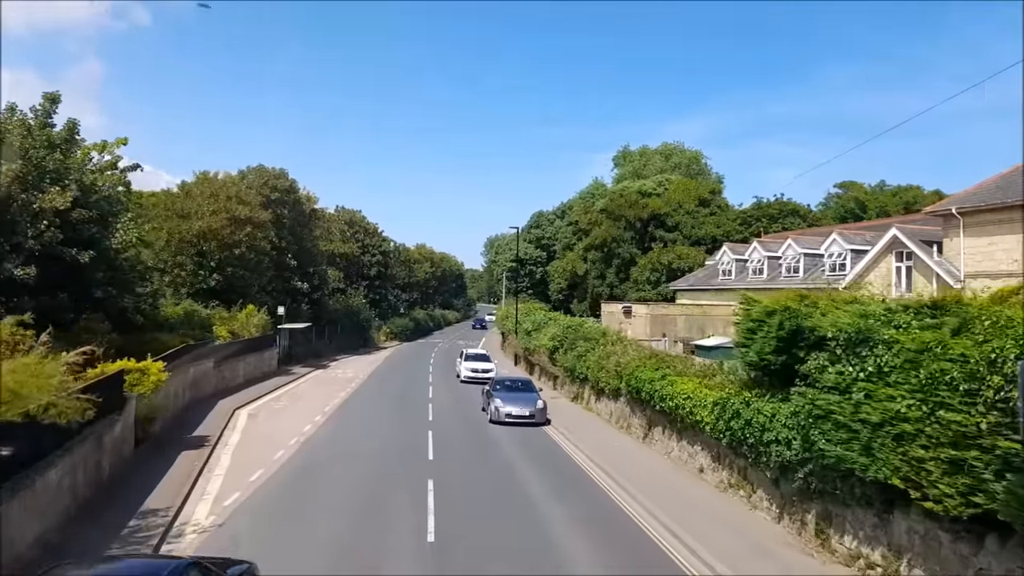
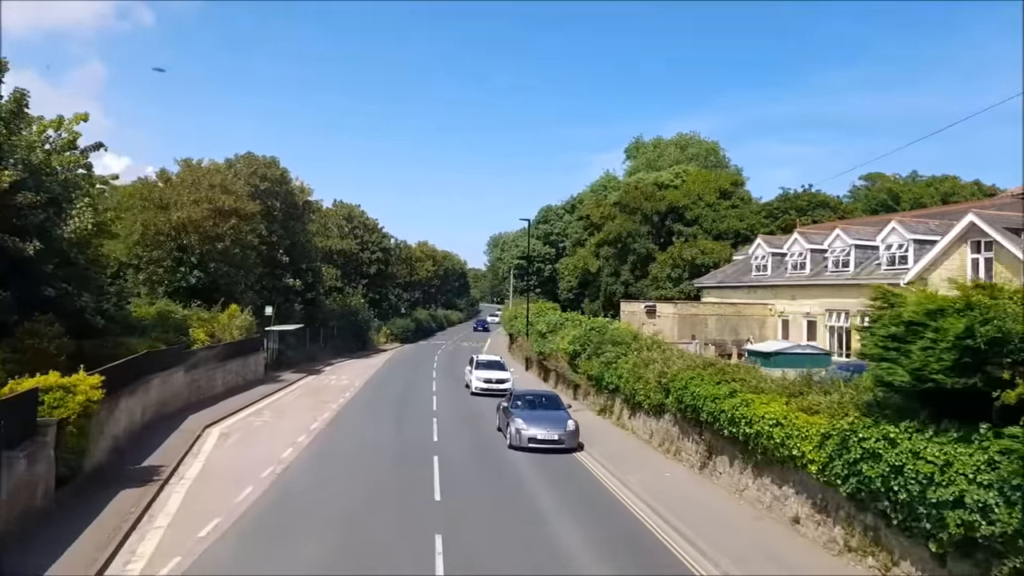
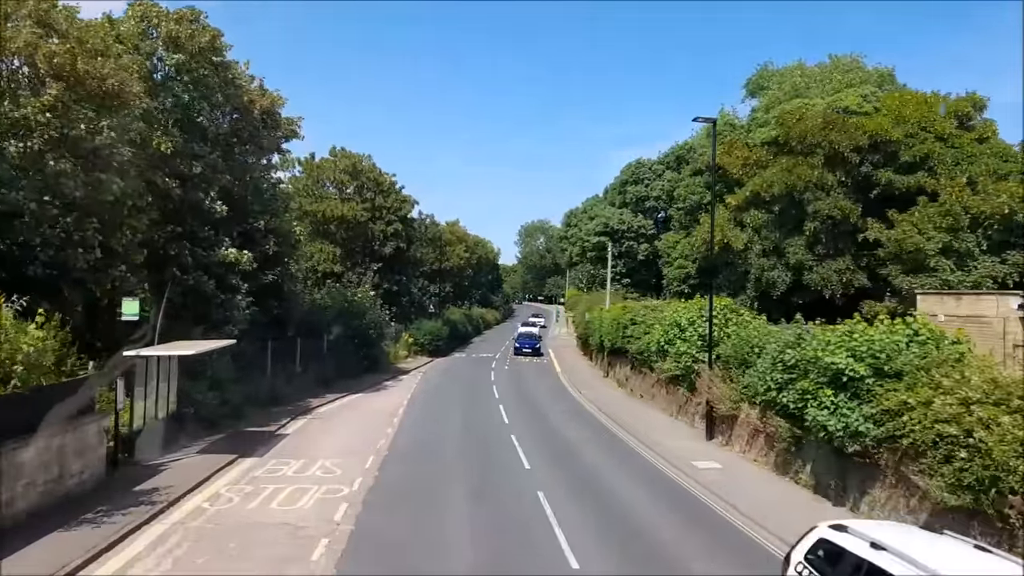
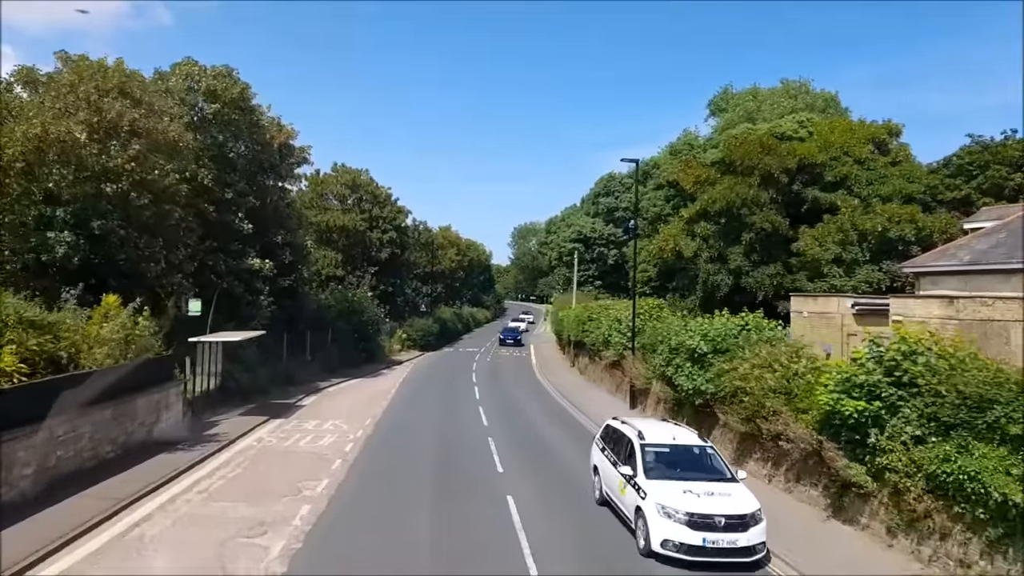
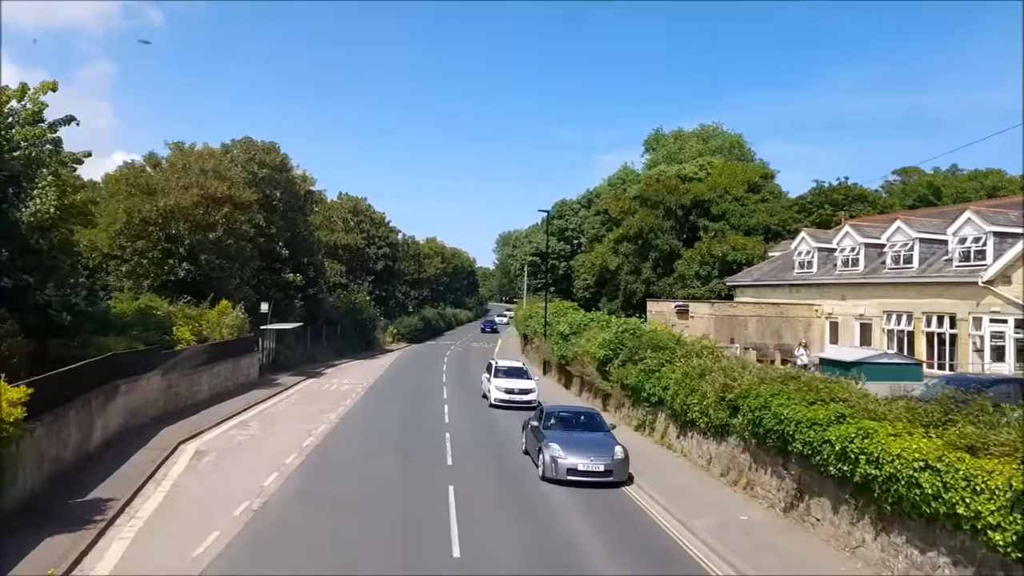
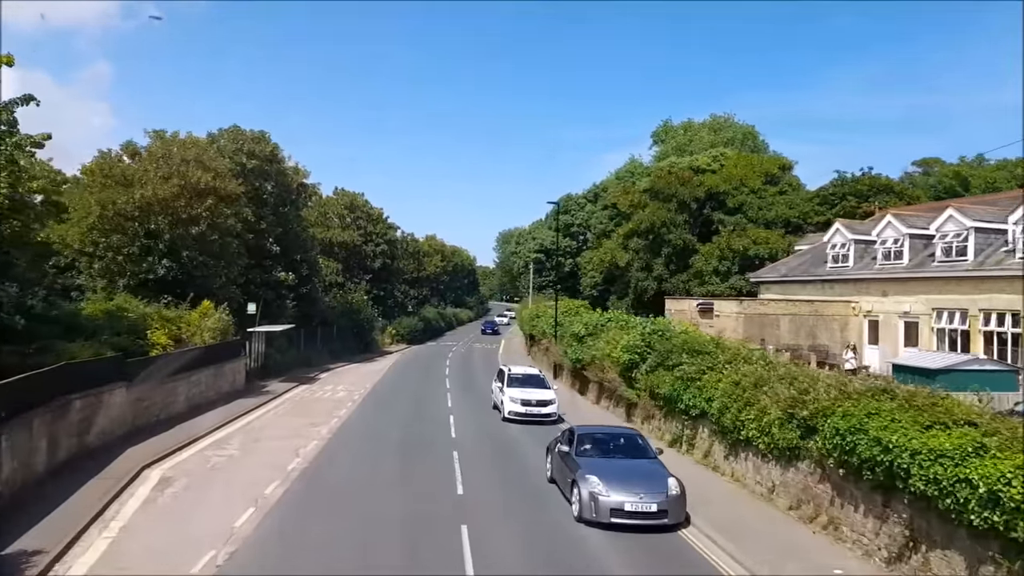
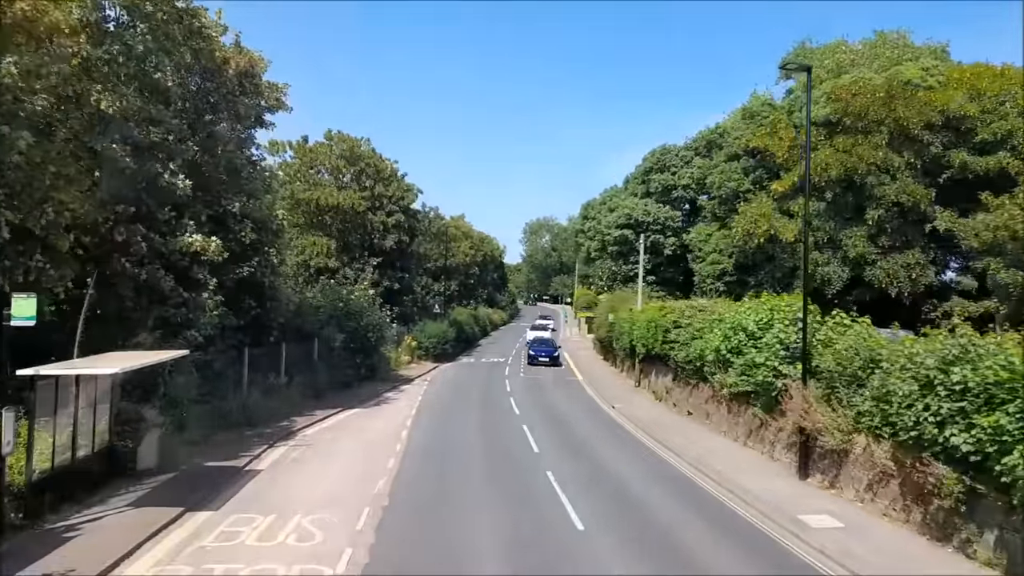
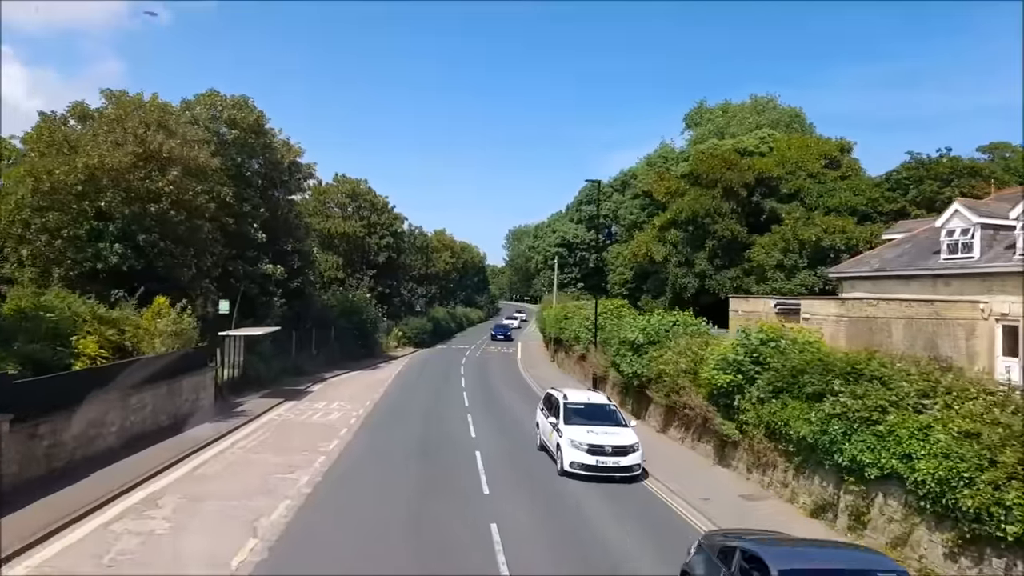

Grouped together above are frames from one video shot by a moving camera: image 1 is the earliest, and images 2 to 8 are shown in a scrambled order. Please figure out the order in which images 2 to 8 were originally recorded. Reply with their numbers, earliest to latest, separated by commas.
2, 5, 6, 8, 4, 3, 7
